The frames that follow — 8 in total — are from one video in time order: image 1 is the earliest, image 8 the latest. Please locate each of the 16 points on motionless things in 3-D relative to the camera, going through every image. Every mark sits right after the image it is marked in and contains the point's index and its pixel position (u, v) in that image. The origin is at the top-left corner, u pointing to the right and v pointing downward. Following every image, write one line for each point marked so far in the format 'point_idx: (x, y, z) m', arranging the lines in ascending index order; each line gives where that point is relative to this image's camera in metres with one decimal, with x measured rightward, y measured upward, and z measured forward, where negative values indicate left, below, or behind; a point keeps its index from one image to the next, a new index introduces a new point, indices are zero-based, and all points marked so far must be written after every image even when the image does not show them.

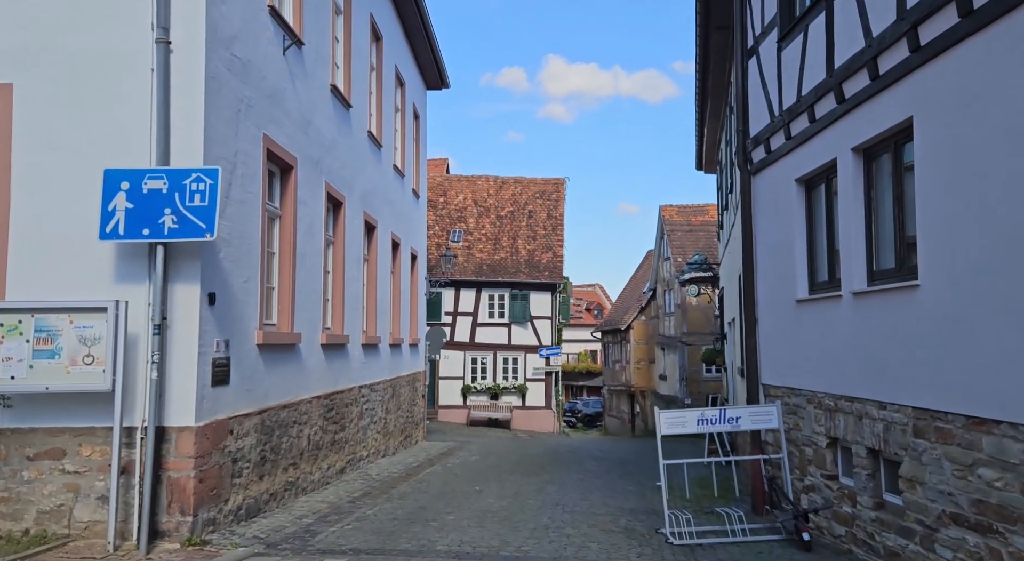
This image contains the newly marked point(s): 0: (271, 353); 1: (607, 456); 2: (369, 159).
0: (-2.2, -0.7, +8.2) m
1: (+1.9, -3.6, +17.9) m
2: (-2.1, +1.8, +12.8) m
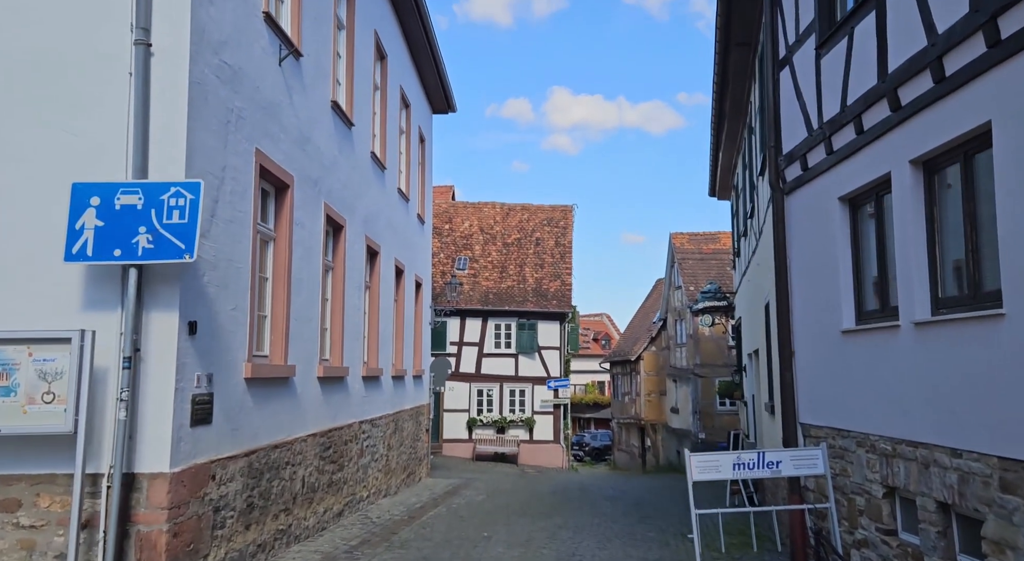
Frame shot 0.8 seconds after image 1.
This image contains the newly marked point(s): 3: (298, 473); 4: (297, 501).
0: (-2.1, -0.9, +7.5) m
1: (+2.1, -4.1, +17.0) m
2: (-1.9, +1.4, +12.2) m
3: (-2.1, -1.9, +8.6) m
4: (-2.1, -2.1, +8.5) m
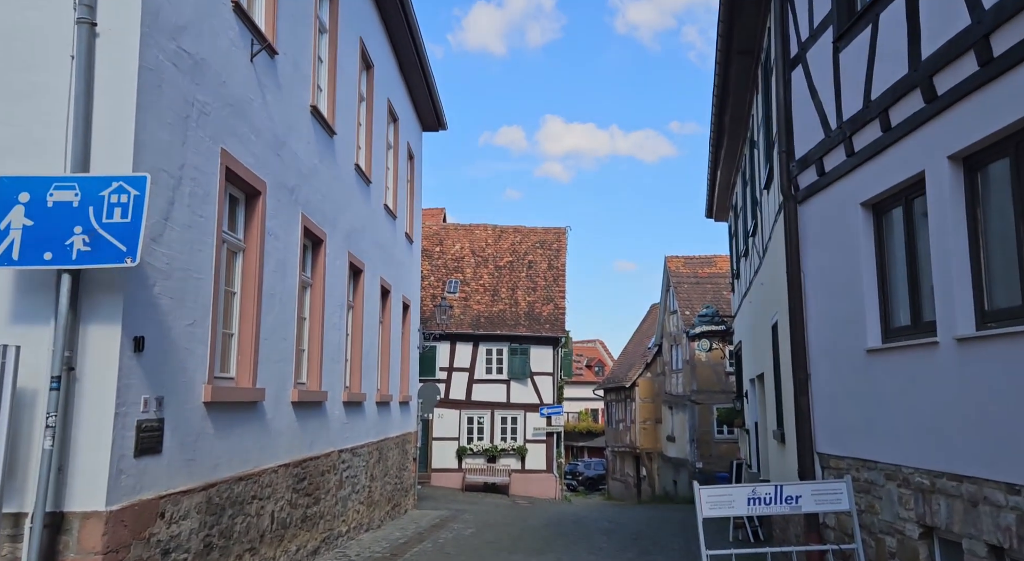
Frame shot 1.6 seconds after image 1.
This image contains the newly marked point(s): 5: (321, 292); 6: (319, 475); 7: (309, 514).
0: (-2.2, -1.0, +6.8) m
1: (+1.9, -4.5, +16.3) m
2: (-2.1, +1.1, +11.5) m
3: (-2.2, -2.0, +7.8) m
4: (-2.2, -2.3, +7.8) m
5: (-2.1, -0.1, +9.9) m
6: (-2.1, -2.2, +9.8) m
7: (-2.1, -2.5, +9.3) m
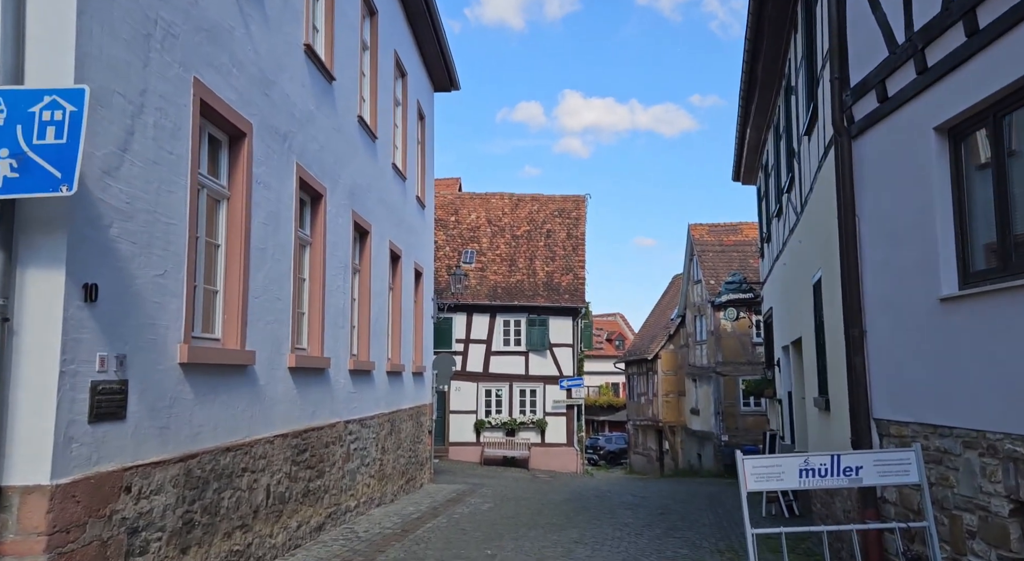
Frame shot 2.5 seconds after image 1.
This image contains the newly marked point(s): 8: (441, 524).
0: (-2.1, -0.7, +6.1) m
1: (+2.3, -3.9, +15.6) m
2: (-1.9, +1.6, +10.8) m
3: (-2.0, -1.6, +7.1) m
4: (-2.0, -1.9, +7.1) m
5: (-2.0, +0.3, +9.2) m
6: (-2.0, -1.7, +9.1) m
7: (-2.0, -2.0, +8.6) m
8: (-0.9, -3.0, +10.8) m
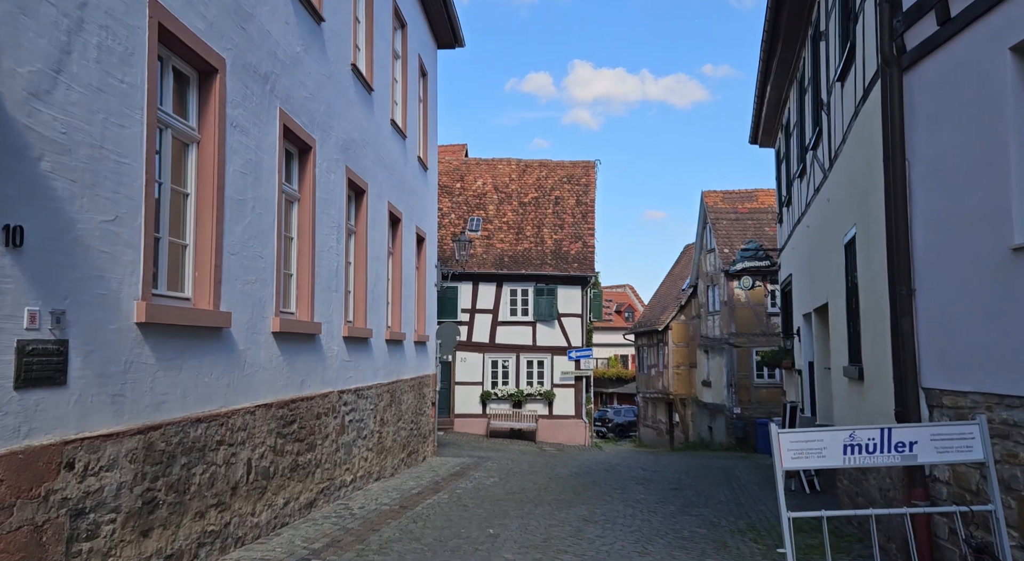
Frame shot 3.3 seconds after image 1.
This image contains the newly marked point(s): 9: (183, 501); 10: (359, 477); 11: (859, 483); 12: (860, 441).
0: (-2.1, -0.4, +5.4) m
1: (+2.4, -3.3, +14.9) m
2: (-1.8, +2.0, +10.0) m
3: (-2.0, -1.3, +6.5) m
4: (-2.0, -1.5, +6.5) m
5: (-1.9, +0.7, +8.5) m
6: (-1.9, -1.3, +8.5) m
7: (-1.9, -1.7, +8.0) m
8: (-0.8, -2.5, +10.2) m
9: (-2.0, -1.4, +5.5) m
10: (-1.8, -2.3, +10.4) m
11: (+3.2, -1.8, +8.0) m
12: (+1.8, -0.8, +4.4) m
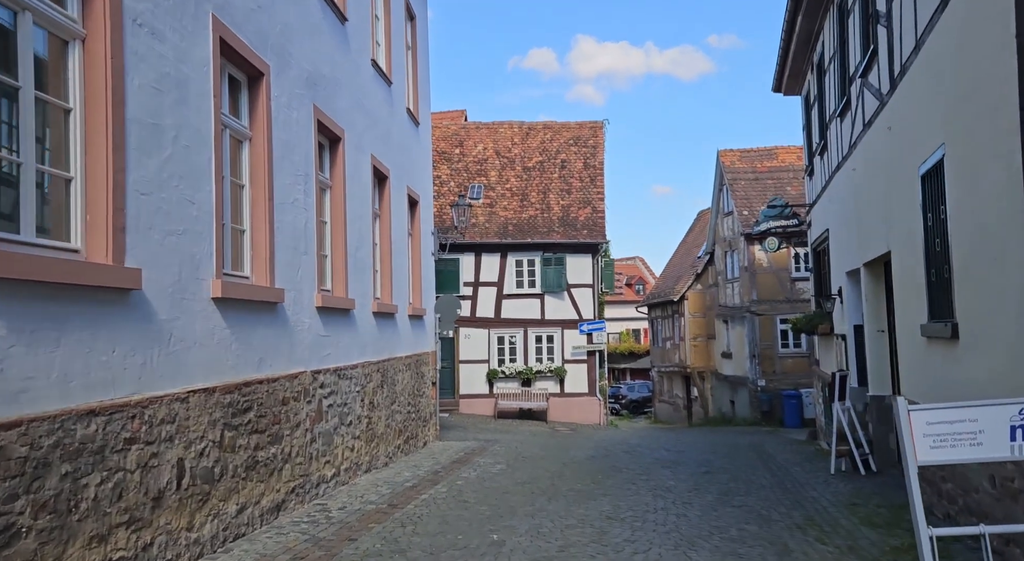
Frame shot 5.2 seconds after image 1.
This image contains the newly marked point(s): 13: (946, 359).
0: (-2.1, -0.1, +3.9) m
1: (+2.5, -2.7, +13.5) m
2: (-1.8, +2.4, +8.5) m
3: (-2.0, -1.0, +5.0) m
4: (-2.0, -1.3, +5.0) m
5: (-1.9, +1.0, +6.9) m
6: (-1.9, -1.0, +7.0) m
7: (-1.9, -1.3, +6.5) m
8: (-0.7, -2.1, +8.8) m
9: (-2.0, -1.1, +4.0) m
10: (-1.7, -1.9, +9.0) m
11: (+3.2, -1.4, +6.5) m
12: (+1.8, -0.5, +2.9) m
13: (+3.2, -0.6, +6.6) m
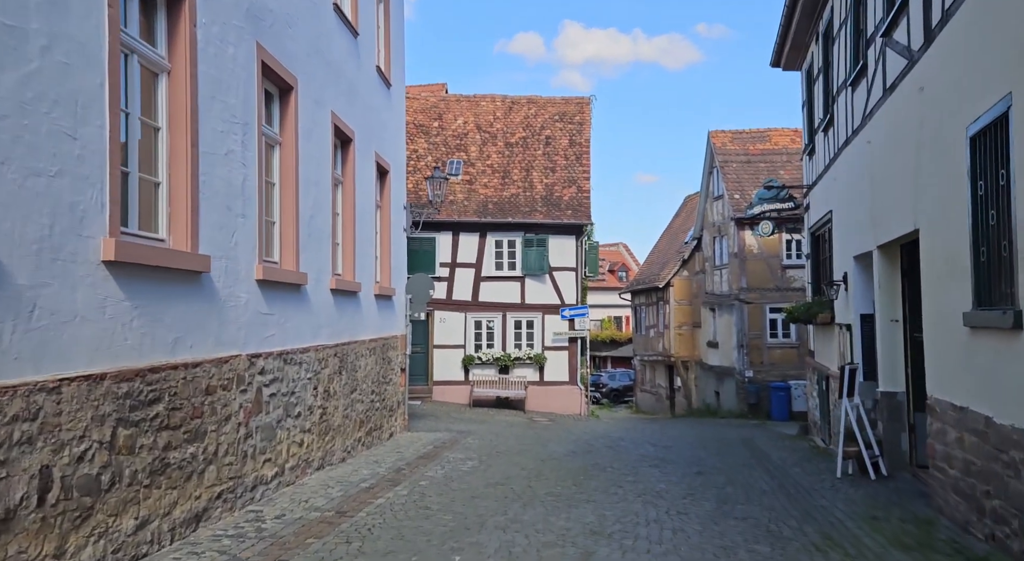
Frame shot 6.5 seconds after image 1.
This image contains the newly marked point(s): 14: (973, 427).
0: (-2.2, +0.1, +2.7) m
1: (+2.2, -2.4, +12.4) m
2: (-2.0, +2.7, +7.2) m
3: (-2.1, -0.8, +3.9) m
4: (-2.1, -1.1, +3.8) m
5: (-2.1, +1.3, +5.7) m
6: (-2.1, -0.8, +5.8) m
7: (-2.1, -1.1, +5.4) m
8: (-1.0, -1.9, +7.6) m
9: (-2.2, -0.9, +2.8) m
10: (-2.0, -1.7, +7.8) m
11: (+3.0, -1.2, +5.5) m
12: (+1.6, -0.4, +1.8) m
13: (+3.0, -0.5, +5.5) m
14: (+3.3, -1.0, +6.3) m
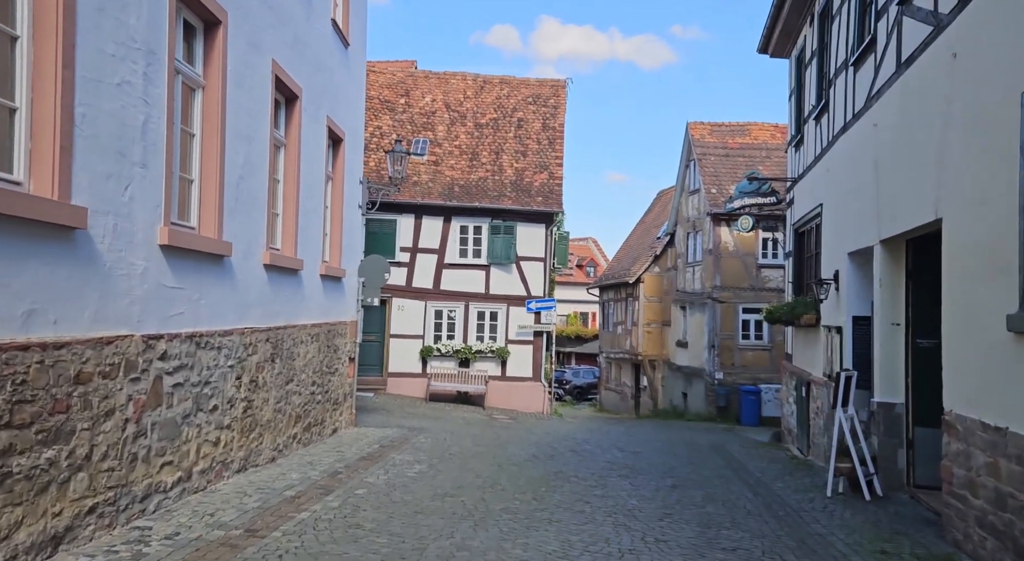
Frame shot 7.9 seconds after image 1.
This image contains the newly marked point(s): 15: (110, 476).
0: (-2.3, +0.3, +1.5) m
1: (+1.6, -2.3, +11.3) m
2: (-2.2, +2.9, +6.0) m
3: (-2.3, -0.6, +2.6) m
4: (-2.3, -0.9, +2.6) m
5: (-2.3, +1.5, +4.5) m
6: (-2.3, -0.5, +4.6) m
7: (-2.3, -0.9, +4.1) m
8: (-1.3, -1.7, +6.4) m
9: (-2.3, -0.7, +1.6) m
10: (-2.4, -1.4, +6.6) m
11: (+2.7, -1.2, +4.4) m
12: (+1.5, -0.3, +0.7) m
13: (+2.7, -0.4, +4.5) m
14: (+3.0, -1.0, +5.3) m
15: (-2.3, -1.1, +5.2) m
